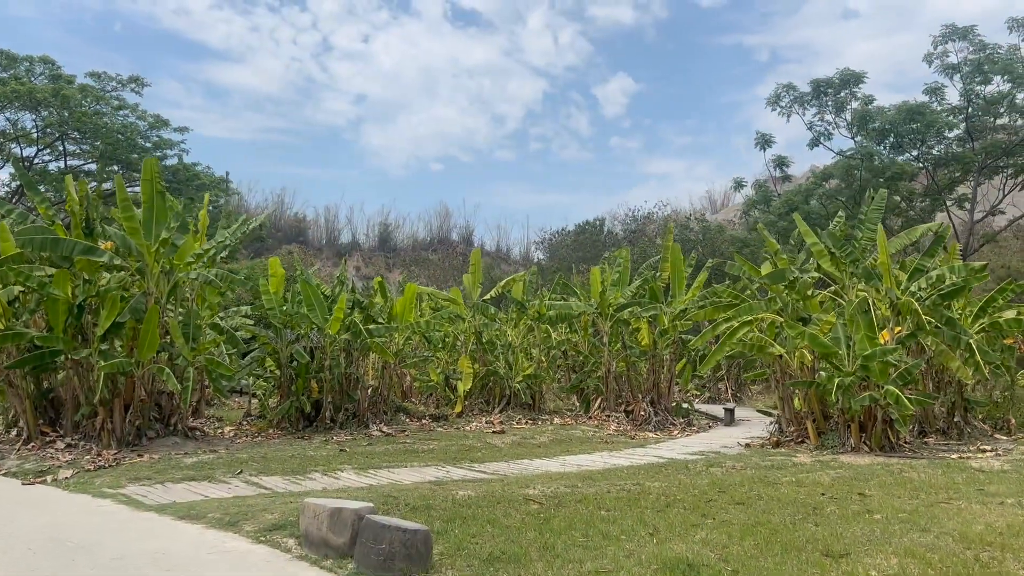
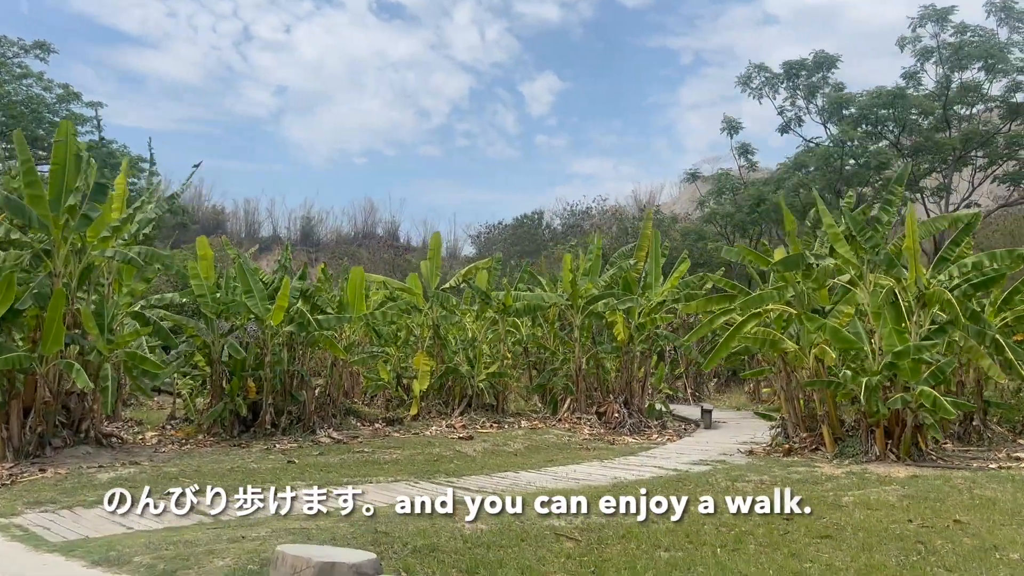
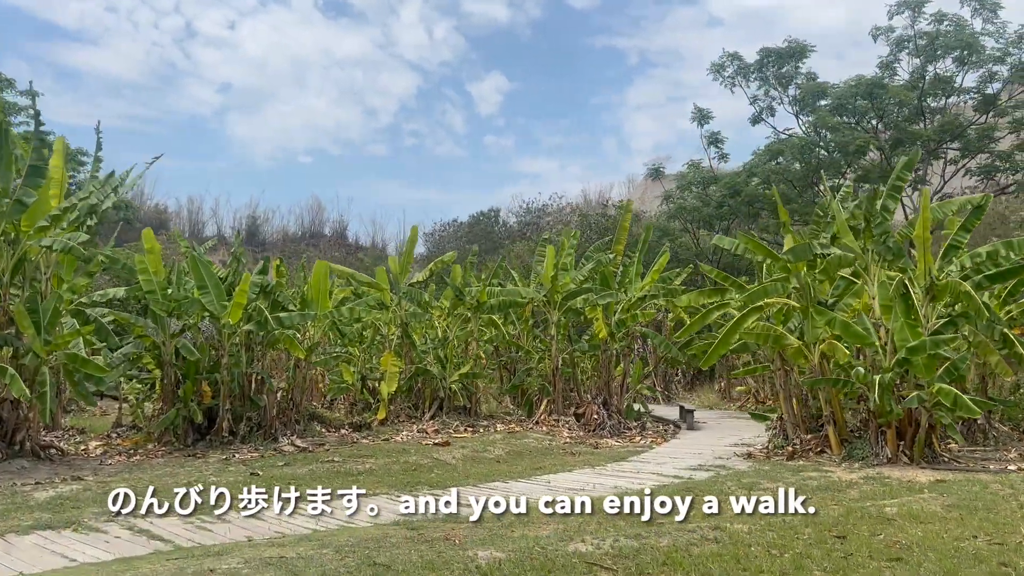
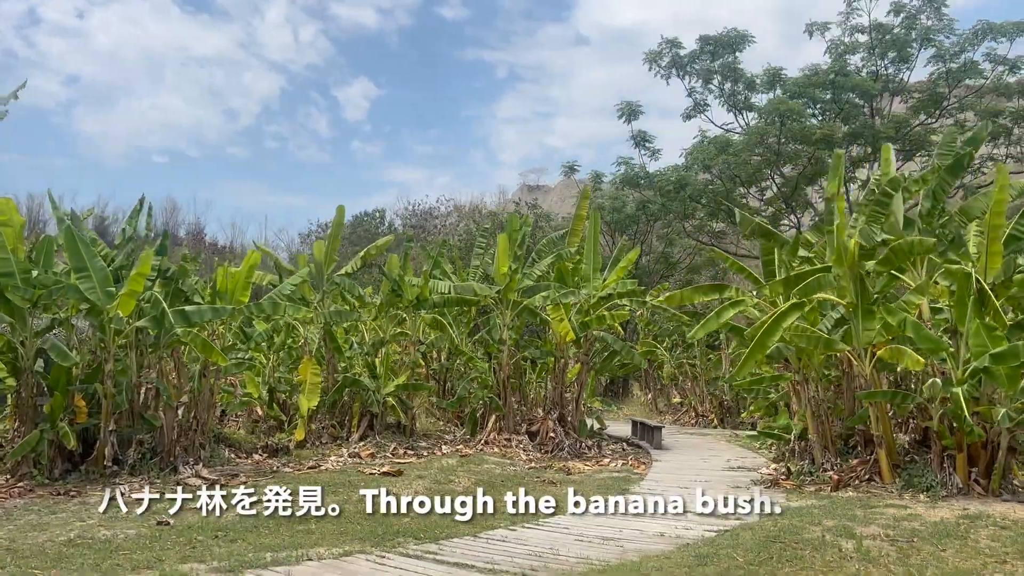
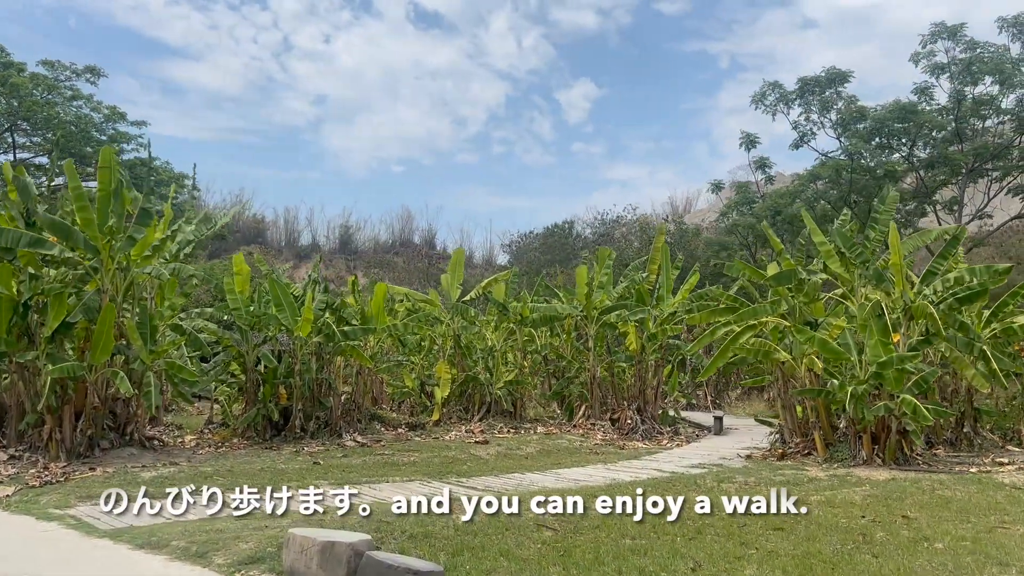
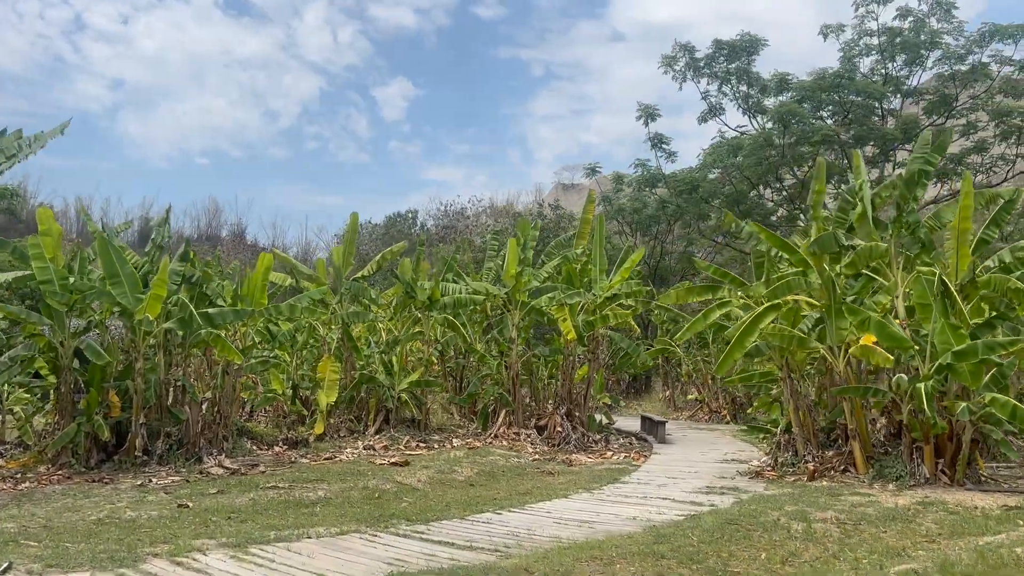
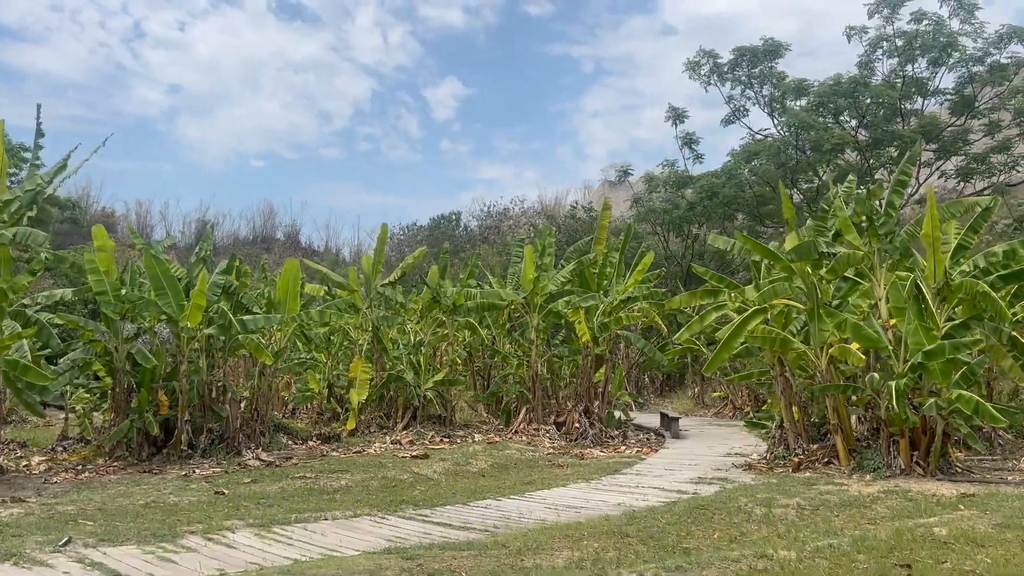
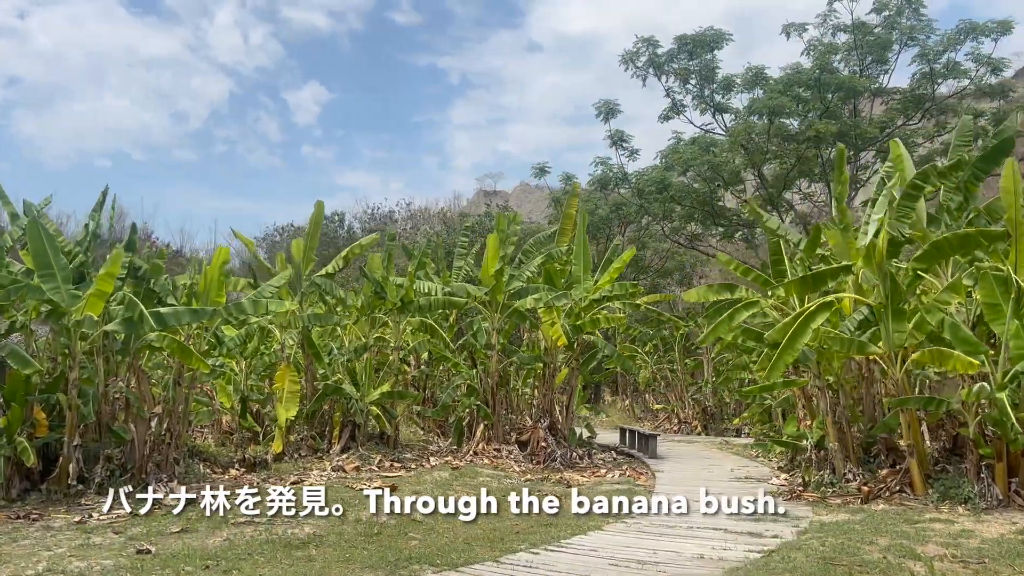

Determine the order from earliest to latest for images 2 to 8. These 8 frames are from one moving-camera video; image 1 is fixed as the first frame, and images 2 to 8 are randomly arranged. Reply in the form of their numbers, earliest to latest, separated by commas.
5, 2, 3, 7, 6, 4, 8
